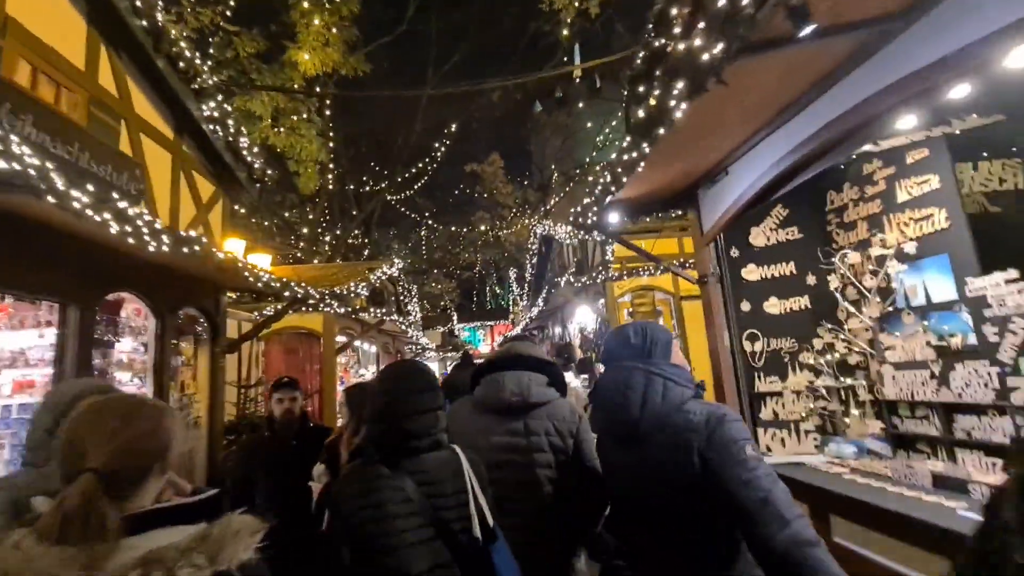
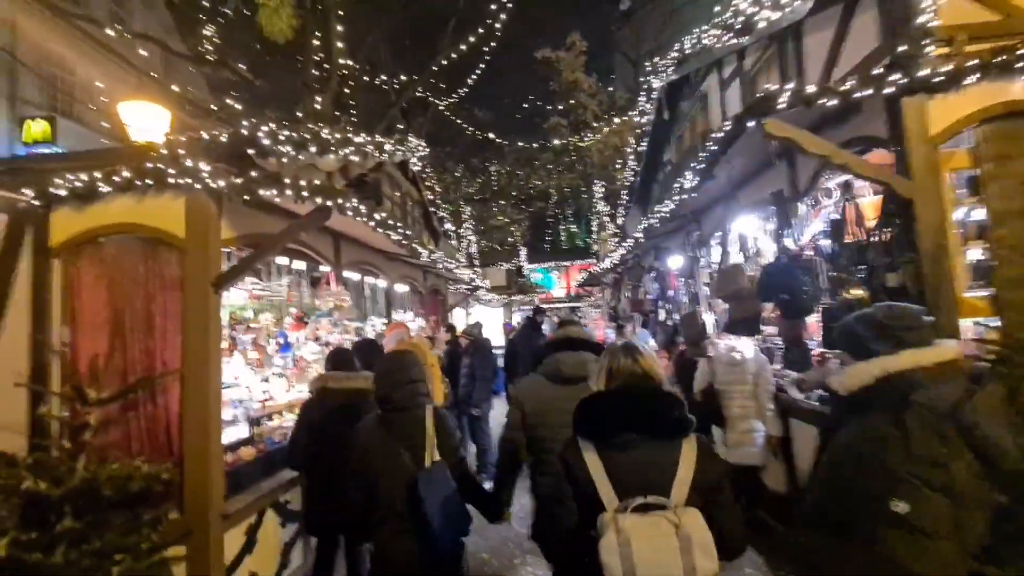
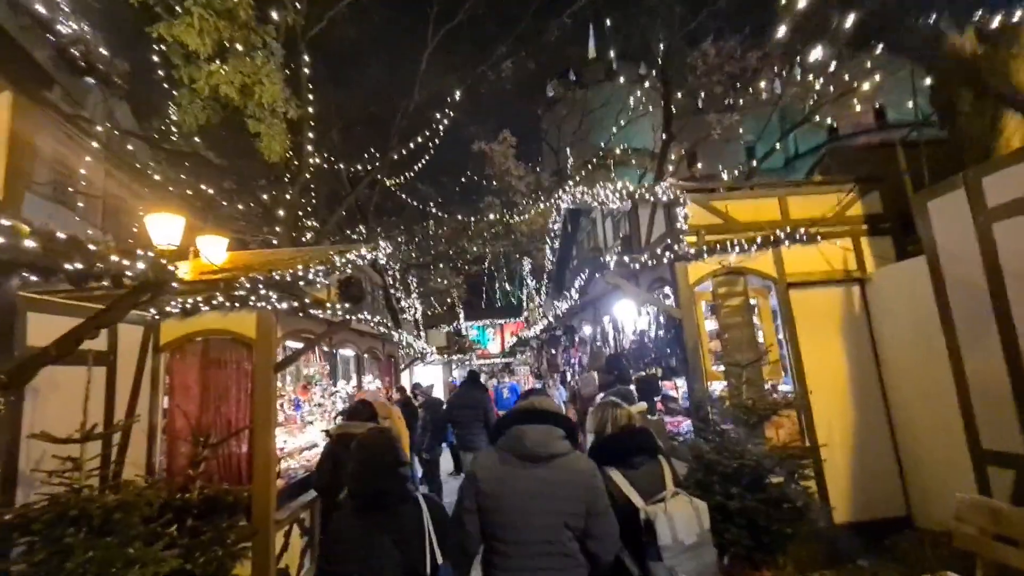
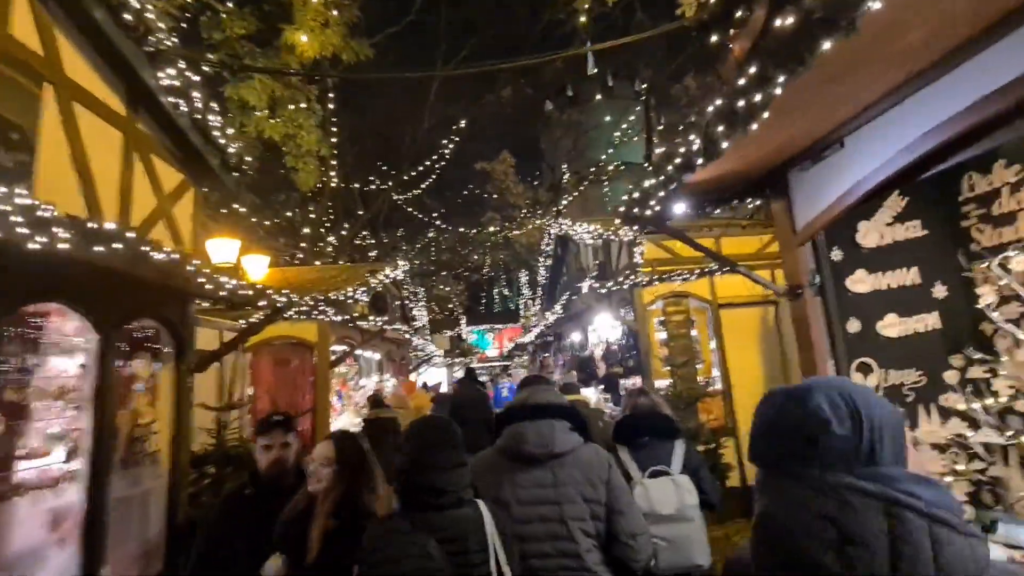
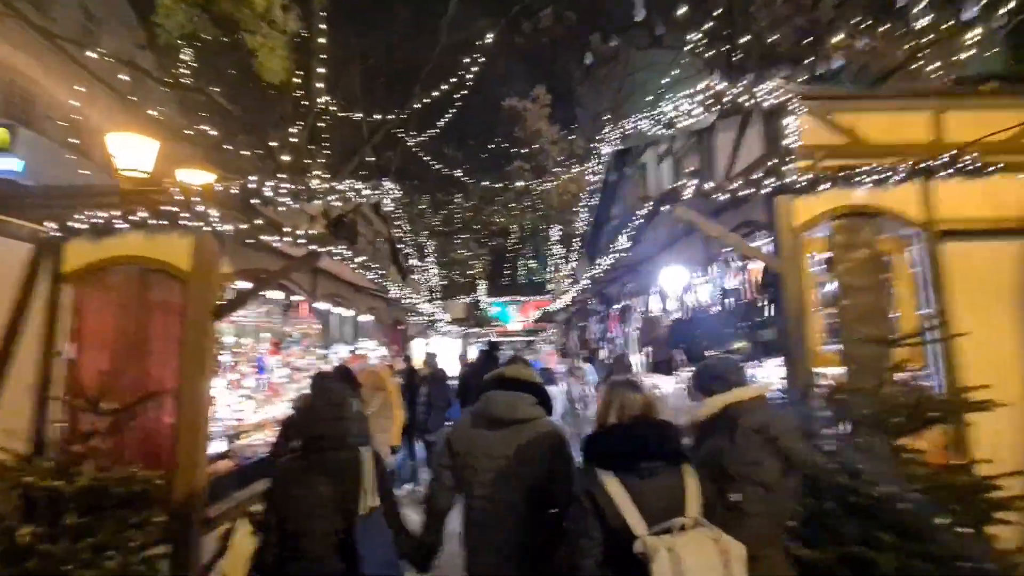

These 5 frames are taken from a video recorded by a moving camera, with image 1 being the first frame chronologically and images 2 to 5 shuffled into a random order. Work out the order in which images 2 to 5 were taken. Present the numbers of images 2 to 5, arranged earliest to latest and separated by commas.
4, 3, 5, 2
